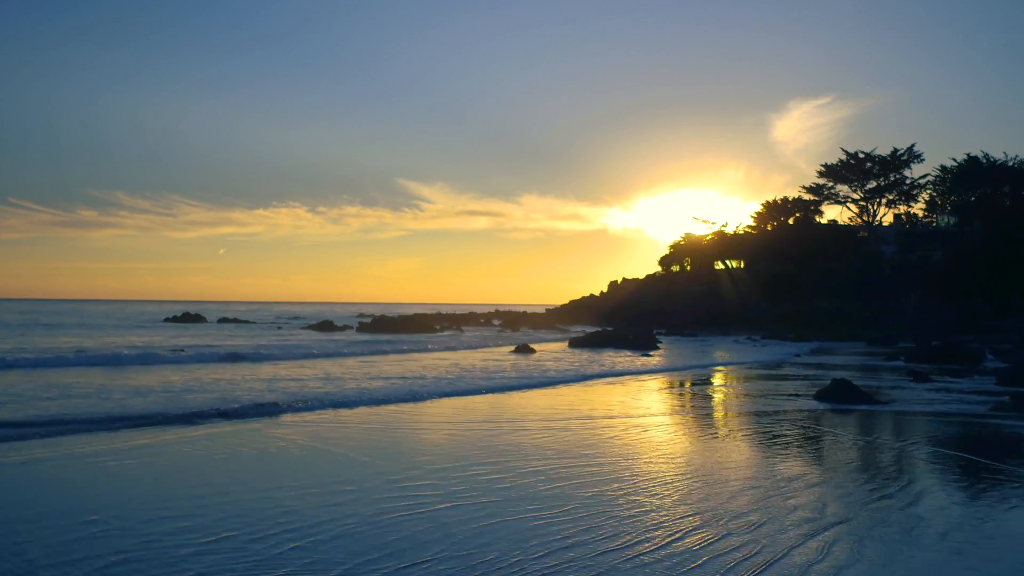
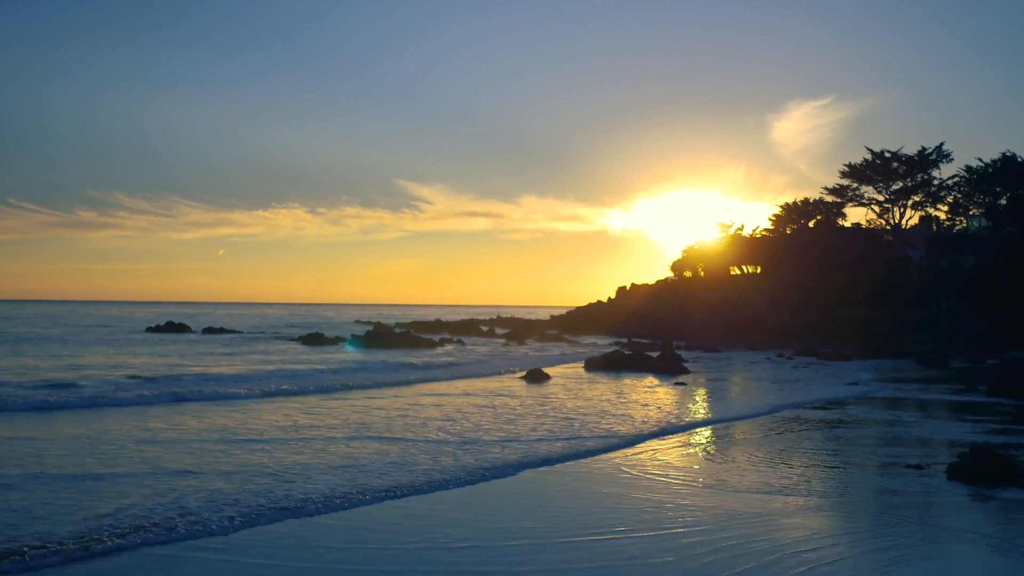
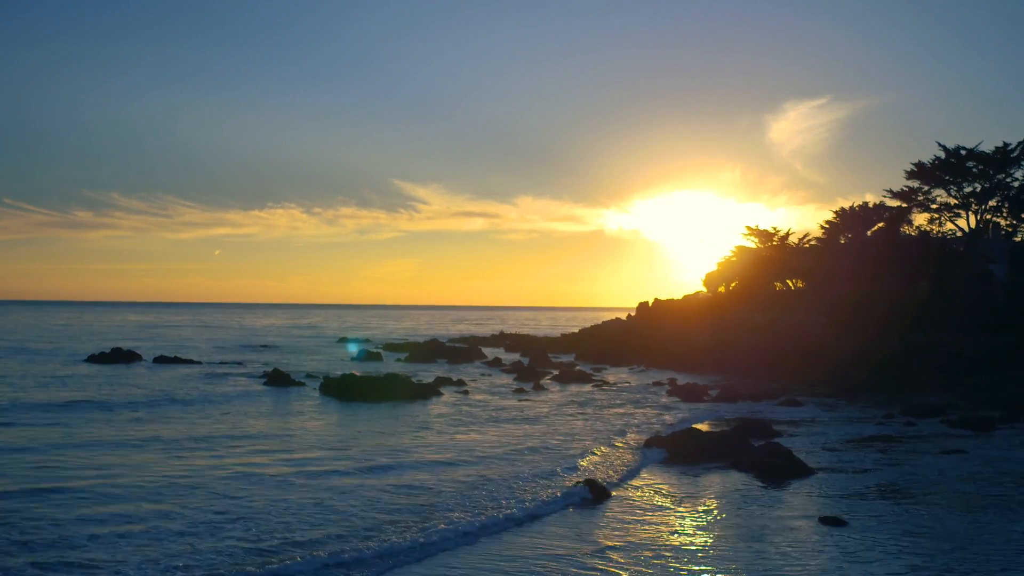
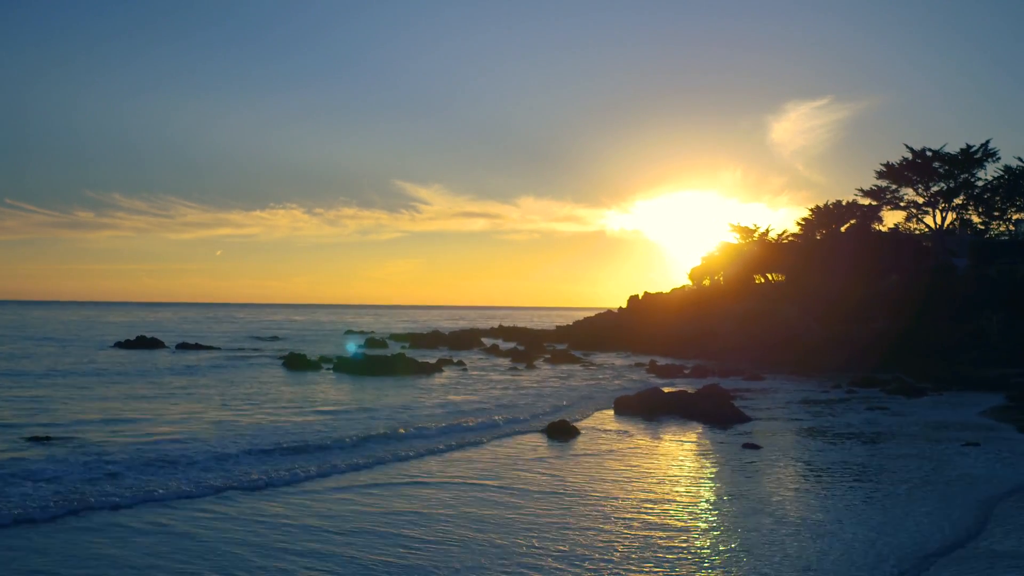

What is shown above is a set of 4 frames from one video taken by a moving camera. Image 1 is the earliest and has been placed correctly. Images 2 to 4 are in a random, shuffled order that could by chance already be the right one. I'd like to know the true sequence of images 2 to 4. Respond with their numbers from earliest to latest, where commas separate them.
2, 4, 3
